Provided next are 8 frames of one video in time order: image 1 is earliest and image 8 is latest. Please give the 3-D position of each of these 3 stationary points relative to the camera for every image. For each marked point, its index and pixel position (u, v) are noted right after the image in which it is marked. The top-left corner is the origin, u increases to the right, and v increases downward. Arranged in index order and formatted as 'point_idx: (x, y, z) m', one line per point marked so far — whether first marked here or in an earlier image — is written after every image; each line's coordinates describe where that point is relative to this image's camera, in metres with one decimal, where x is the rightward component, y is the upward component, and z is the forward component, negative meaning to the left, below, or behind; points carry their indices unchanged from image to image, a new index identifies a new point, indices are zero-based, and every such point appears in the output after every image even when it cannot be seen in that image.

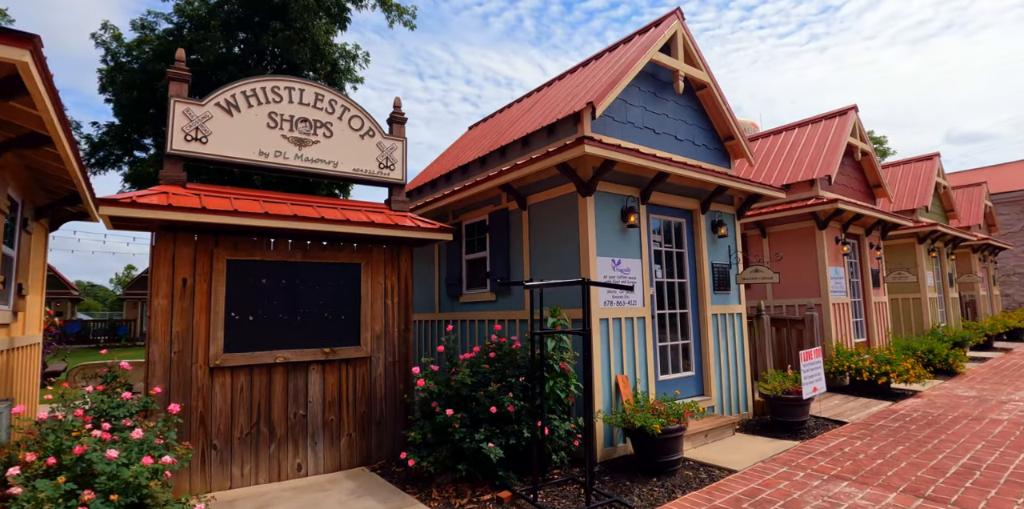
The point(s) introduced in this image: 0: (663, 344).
0: (+1.7, -1.0, +5.6) m
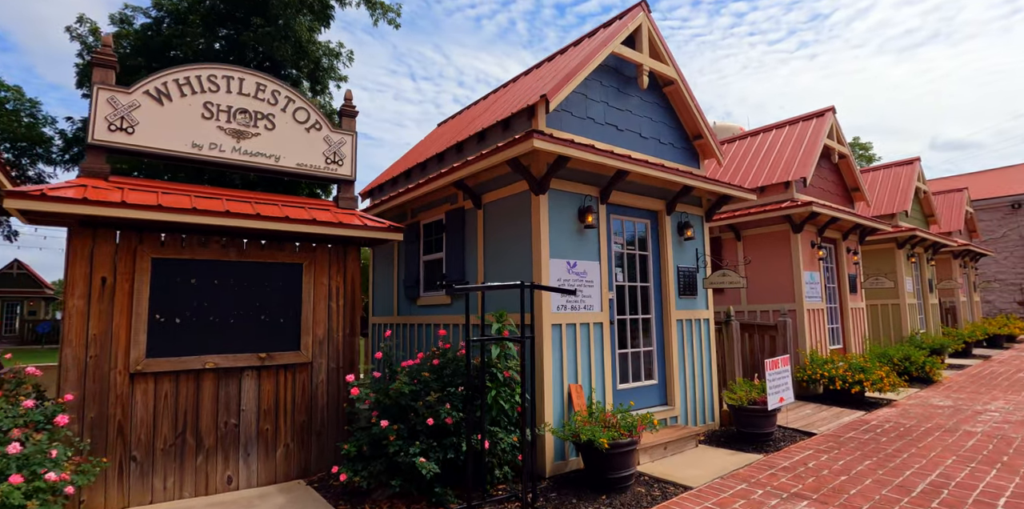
0: (+1.2, -1.0, +5.3) m
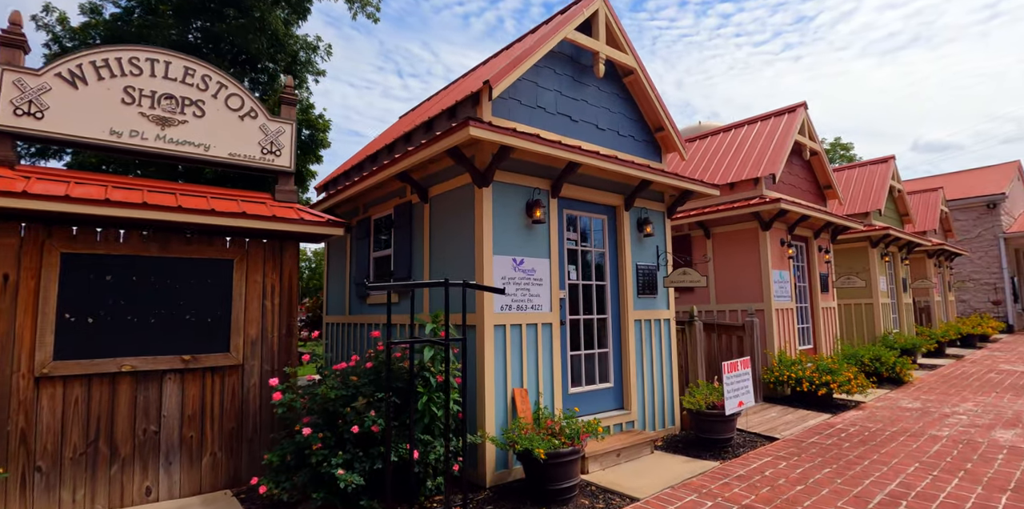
0: (+0.6, -1.0, +5.1) m
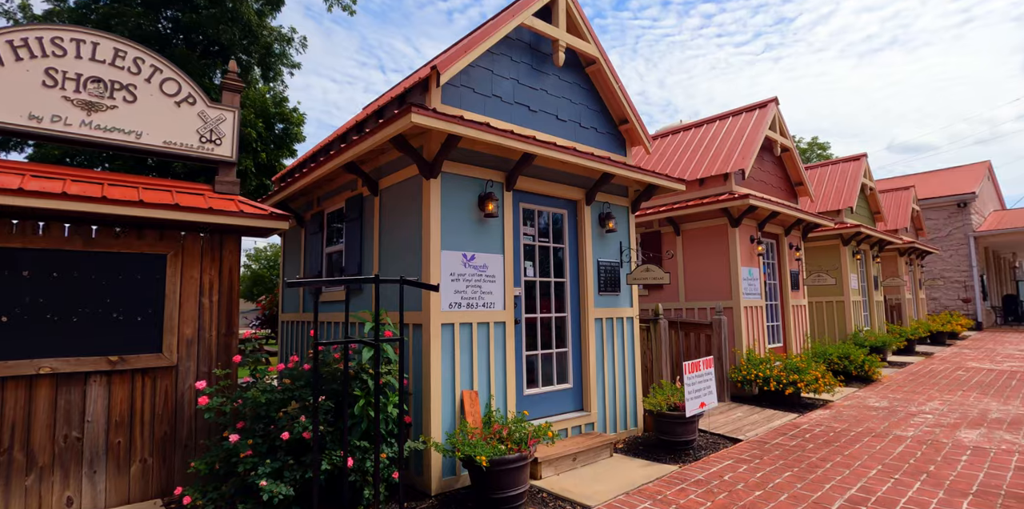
0: (+0.2, -0.9, +4.9) m
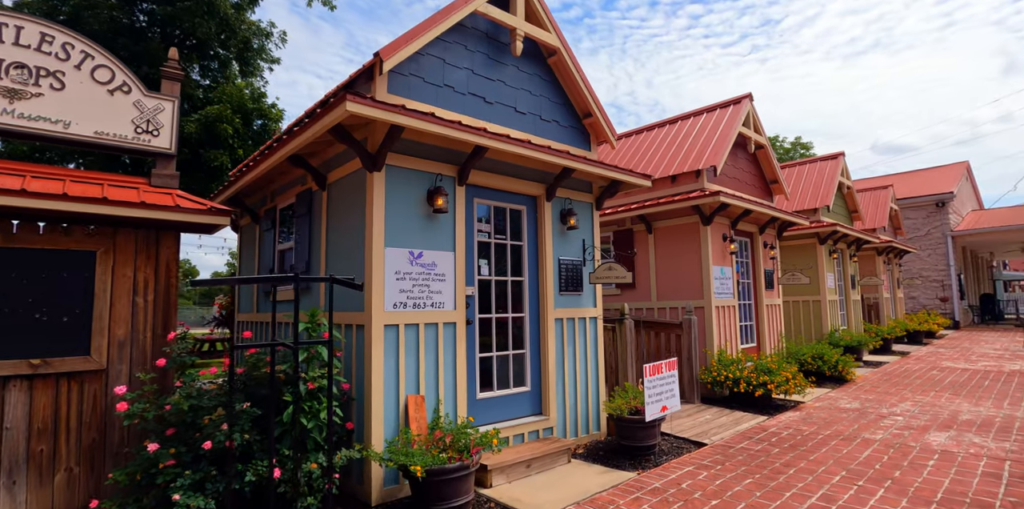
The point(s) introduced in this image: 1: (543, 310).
0: (-0.2, -0.9, +4.6) m
1: (+0.3, -0.6, +5.1) m
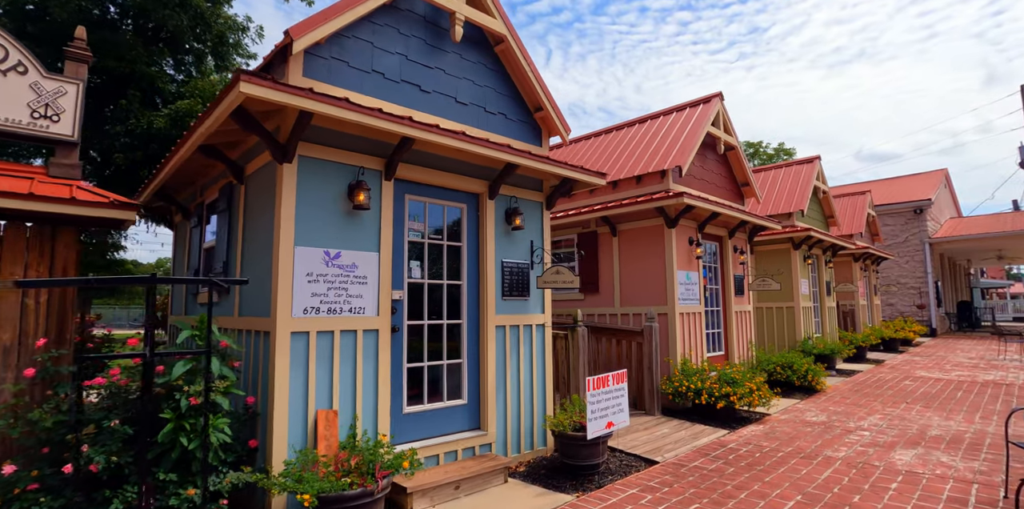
0: (-0.8, -0.9, +4.3) m
1: (-0.3, -0.6, +4.7) m
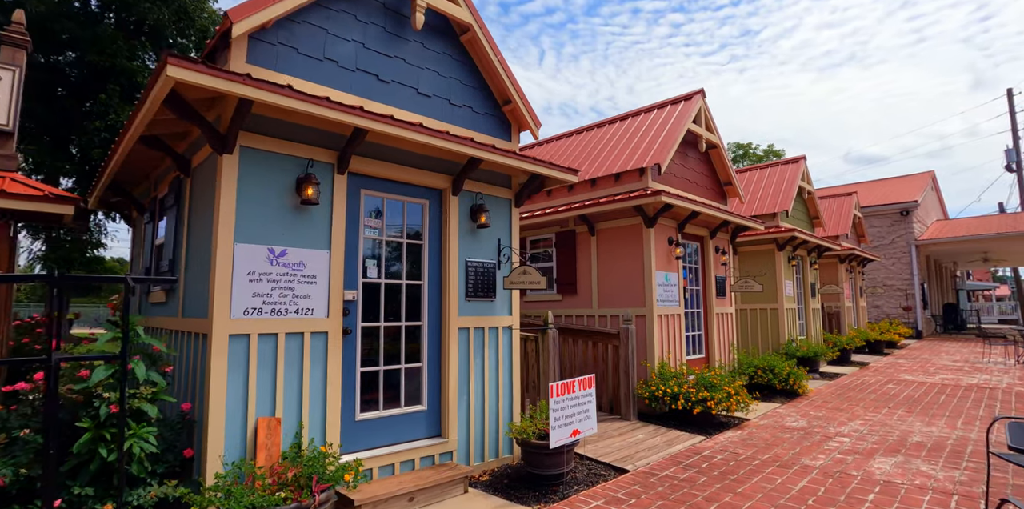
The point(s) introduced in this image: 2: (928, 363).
0: (-1.1, -0.9, +4.0) m
1: (-0.6, -0.6, +4.5) m
2: (+9.1, -2.4, +11.2) m
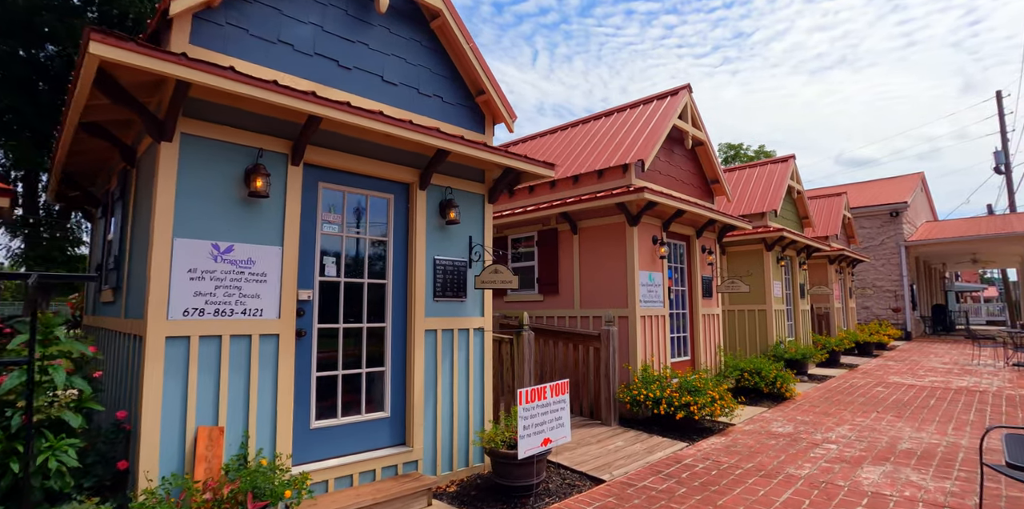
0: (-1.4, -0.9, +3.8) m
1: (-0.8, -0.5, +4.2) m
2: (+8.8, -2.4, +11.1) m
